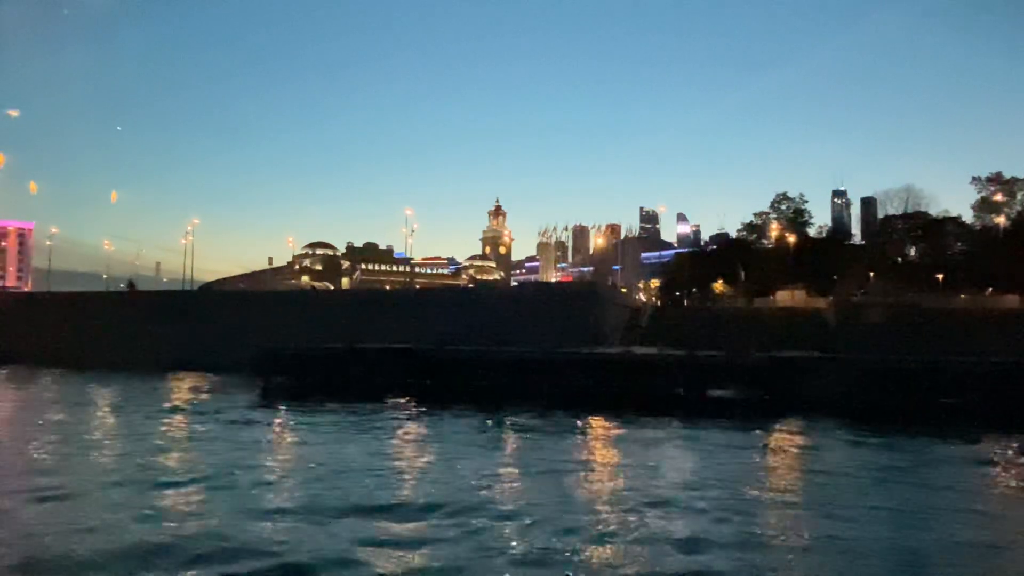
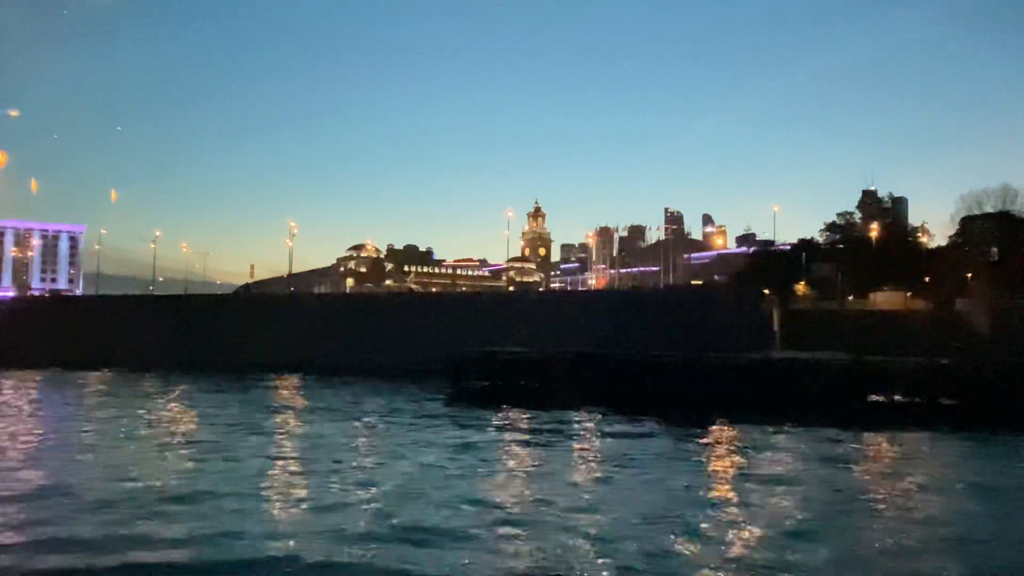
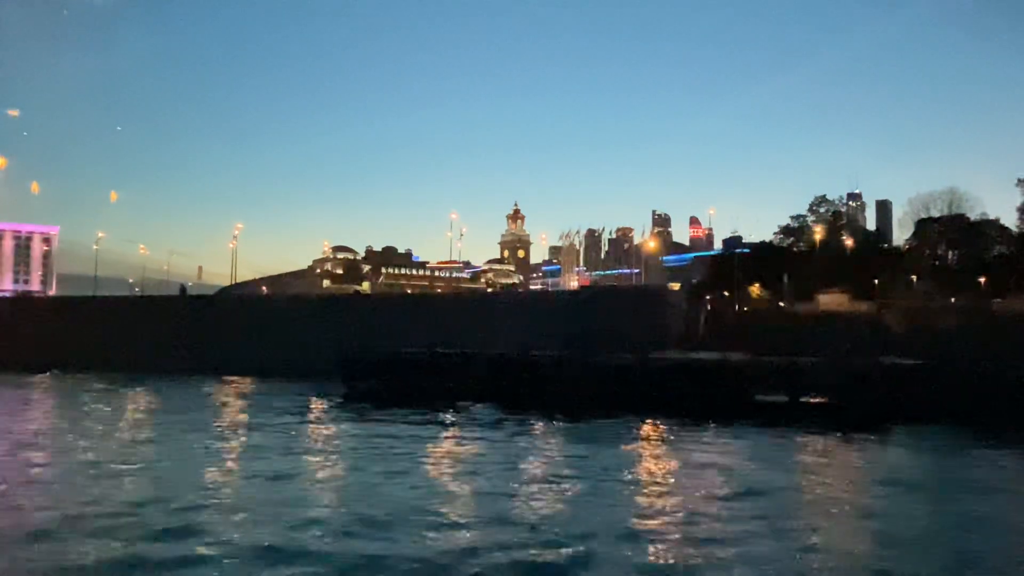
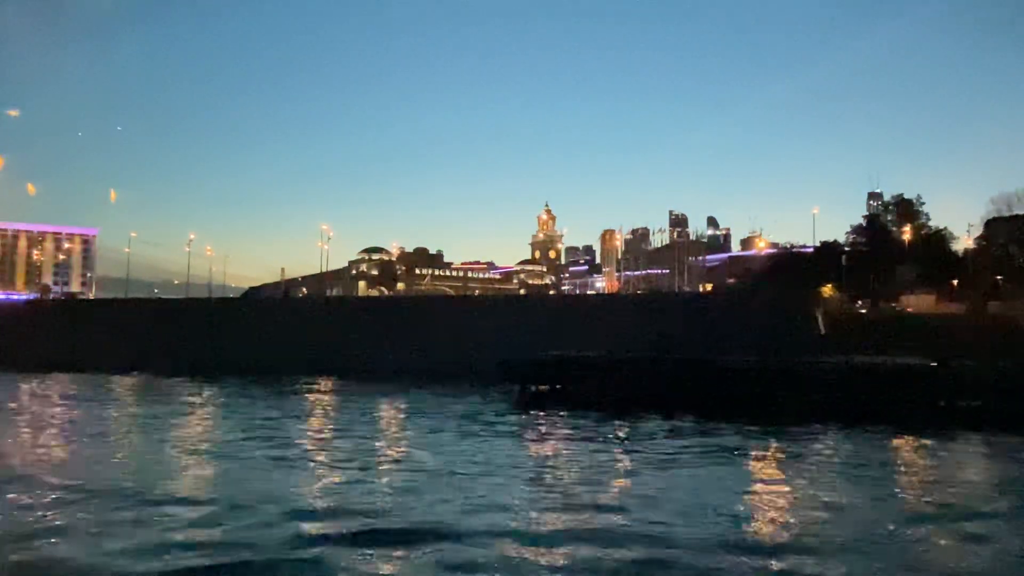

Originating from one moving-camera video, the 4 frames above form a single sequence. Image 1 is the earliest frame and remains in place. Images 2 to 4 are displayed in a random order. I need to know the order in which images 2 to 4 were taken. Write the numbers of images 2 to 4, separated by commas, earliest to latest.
3, 2, 4
